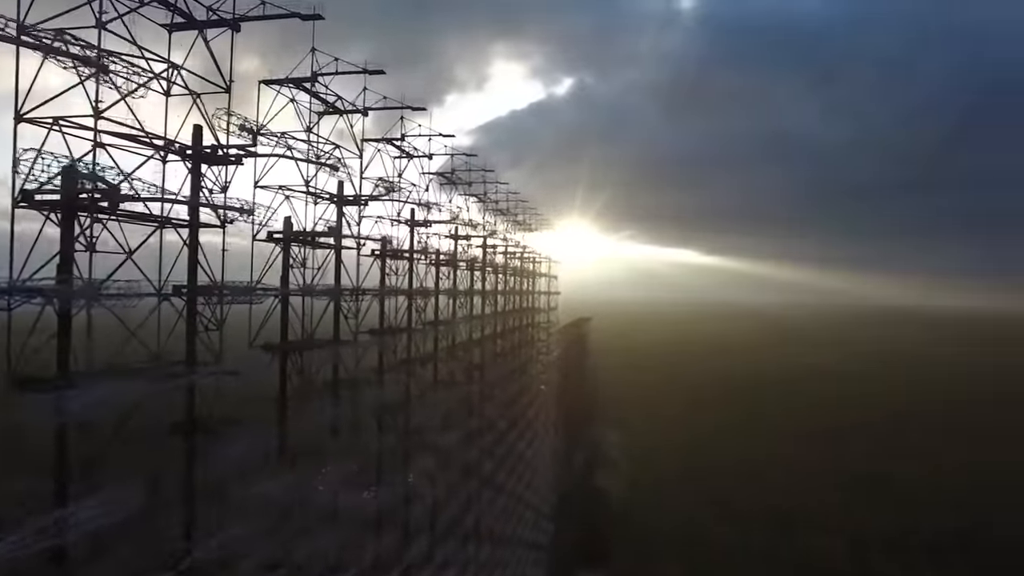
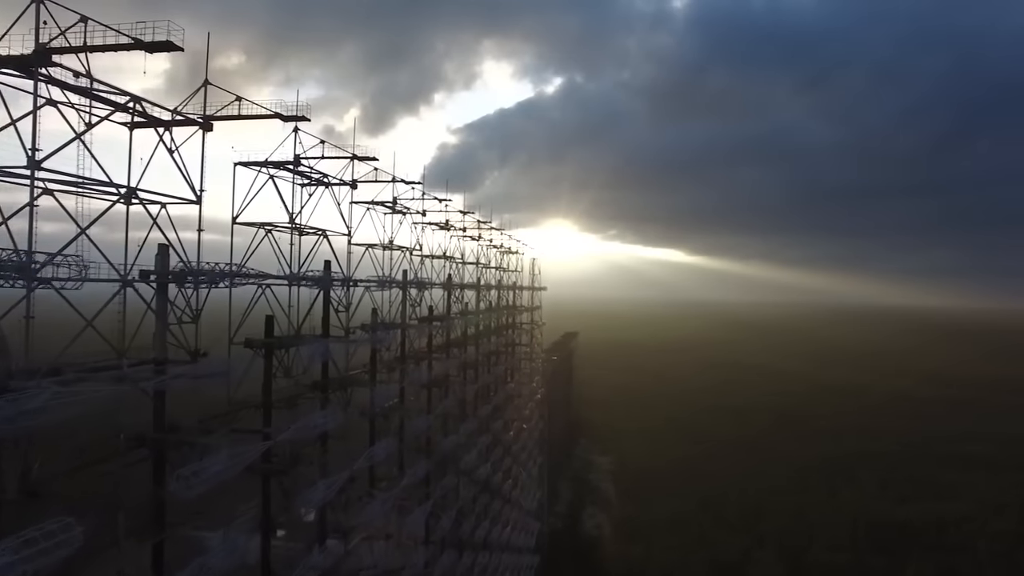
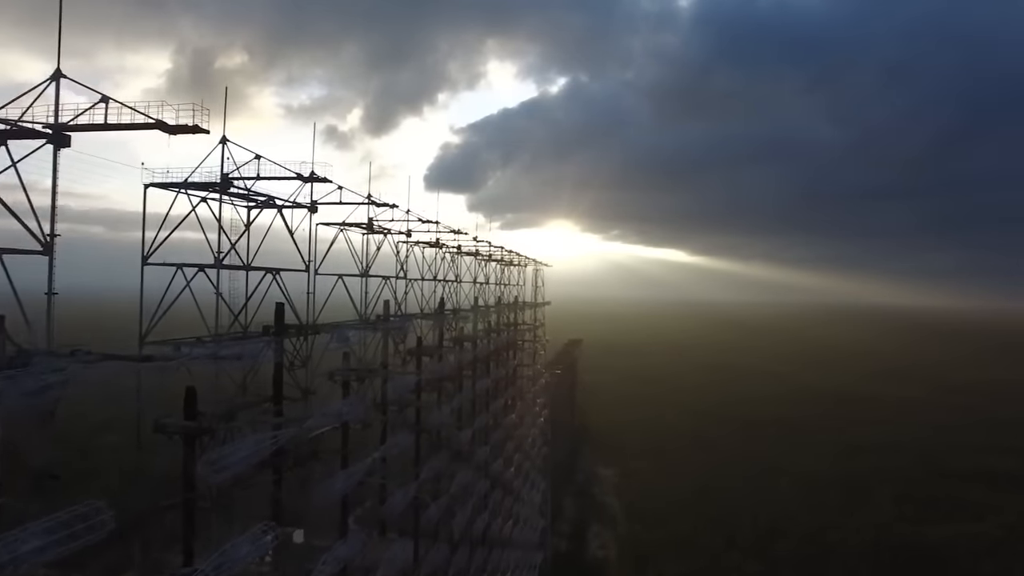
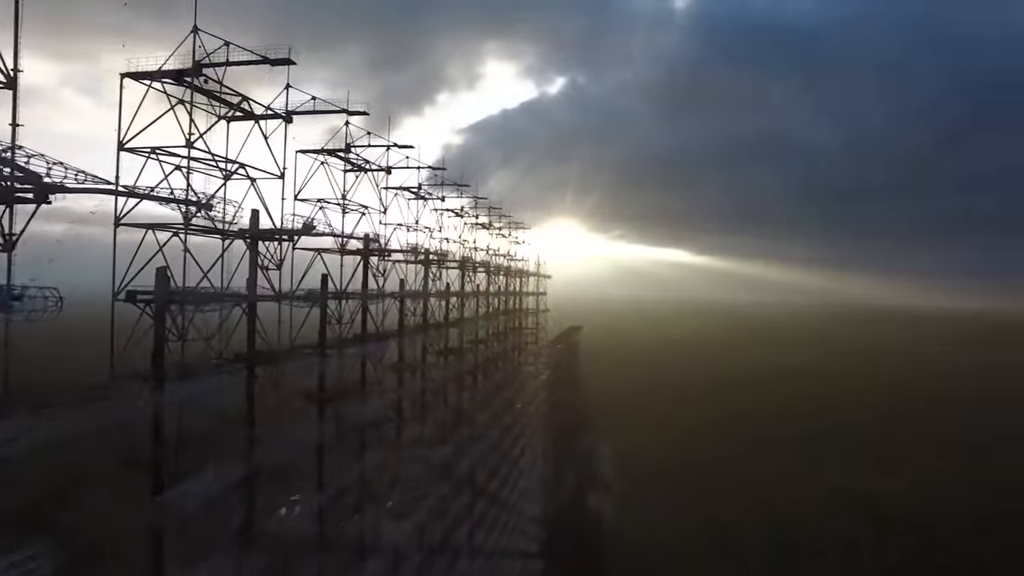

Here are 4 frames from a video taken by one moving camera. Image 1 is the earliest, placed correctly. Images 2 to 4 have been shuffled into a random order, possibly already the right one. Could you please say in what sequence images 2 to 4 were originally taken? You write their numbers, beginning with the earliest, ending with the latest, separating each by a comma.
4, 2, 3
